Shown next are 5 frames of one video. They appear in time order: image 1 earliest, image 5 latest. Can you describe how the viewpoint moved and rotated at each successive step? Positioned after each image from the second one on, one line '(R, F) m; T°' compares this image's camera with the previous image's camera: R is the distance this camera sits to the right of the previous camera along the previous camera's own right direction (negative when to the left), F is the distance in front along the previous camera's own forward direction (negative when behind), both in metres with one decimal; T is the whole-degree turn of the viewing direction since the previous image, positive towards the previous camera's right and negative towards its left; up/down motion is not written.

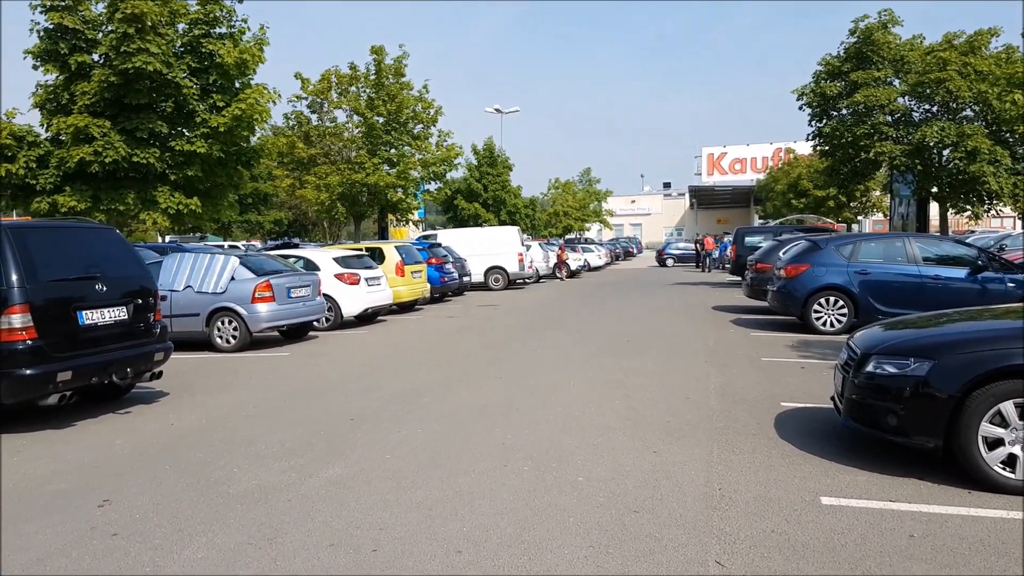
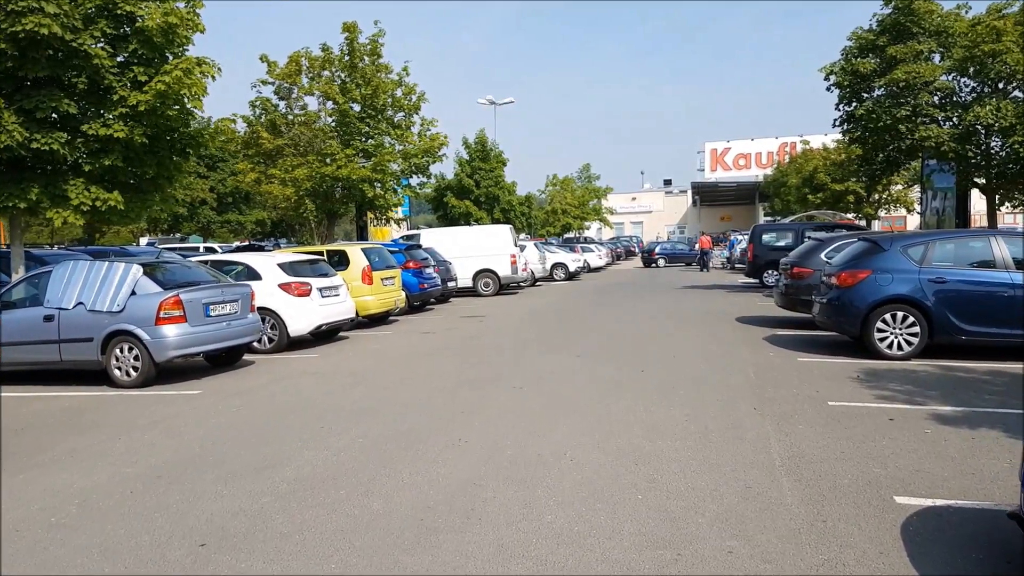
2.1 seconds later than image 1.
(+0.2, +2.7) m; 0°
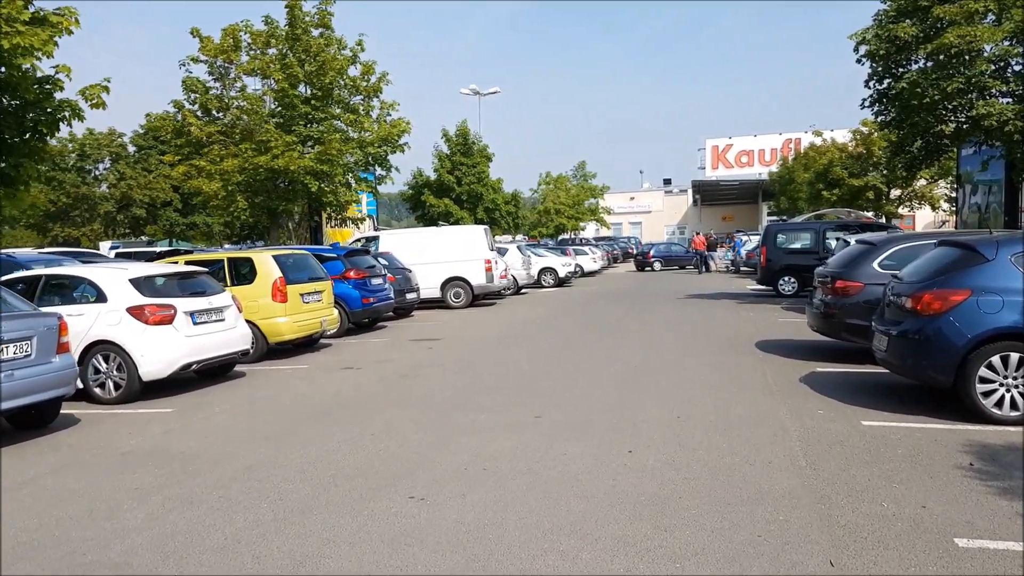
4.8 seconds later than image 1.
(+0.7, +3.3) m; 0°
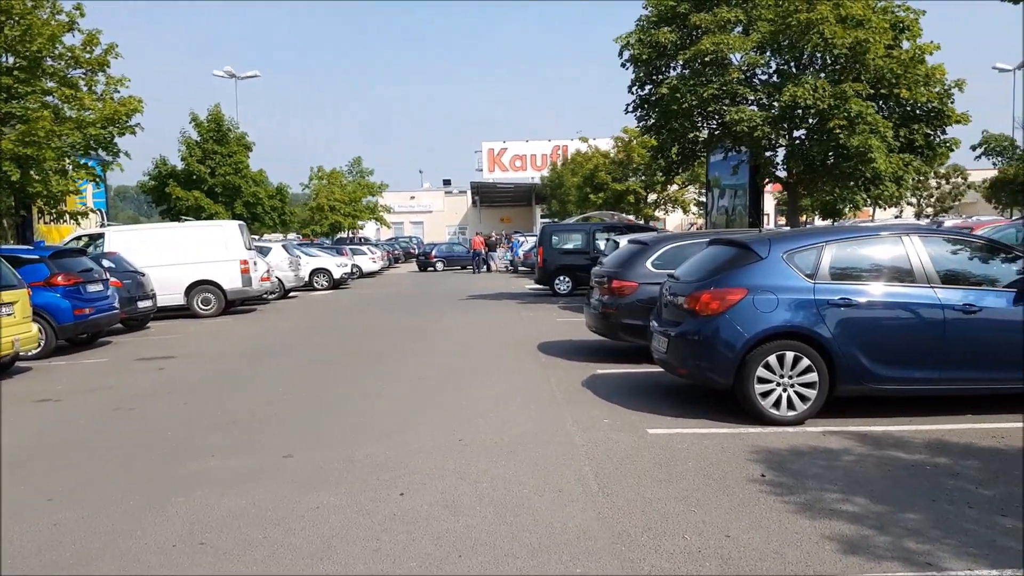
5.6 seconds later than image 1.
(+0.3, +1.1) m; +16°
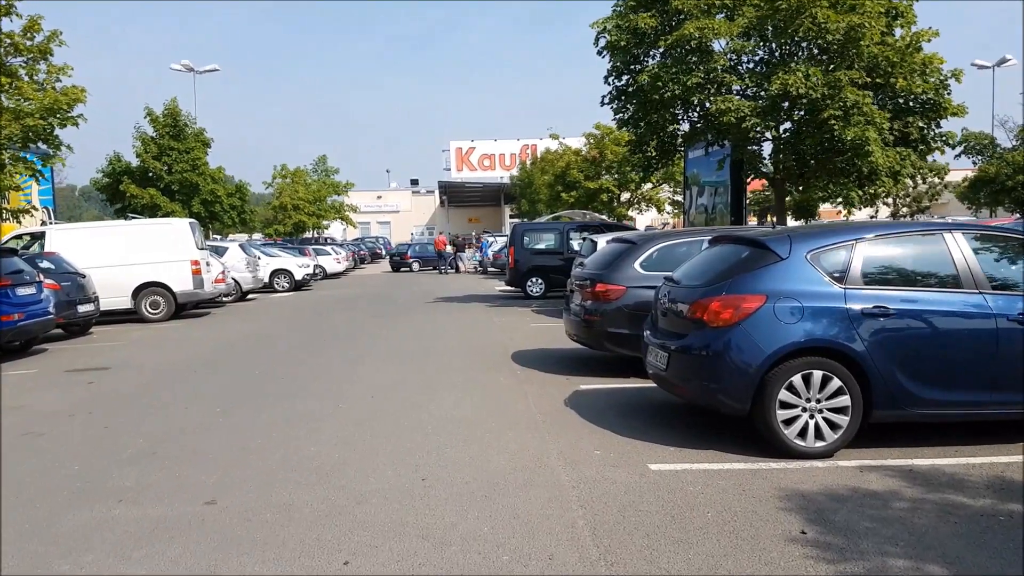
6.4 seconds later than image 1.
(0.0, +1.2) m; +2°
